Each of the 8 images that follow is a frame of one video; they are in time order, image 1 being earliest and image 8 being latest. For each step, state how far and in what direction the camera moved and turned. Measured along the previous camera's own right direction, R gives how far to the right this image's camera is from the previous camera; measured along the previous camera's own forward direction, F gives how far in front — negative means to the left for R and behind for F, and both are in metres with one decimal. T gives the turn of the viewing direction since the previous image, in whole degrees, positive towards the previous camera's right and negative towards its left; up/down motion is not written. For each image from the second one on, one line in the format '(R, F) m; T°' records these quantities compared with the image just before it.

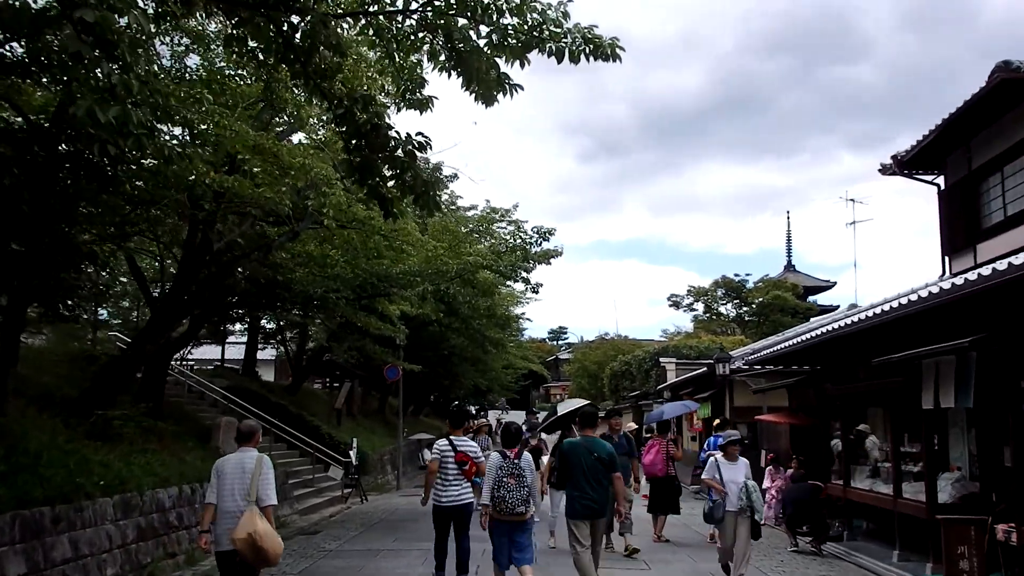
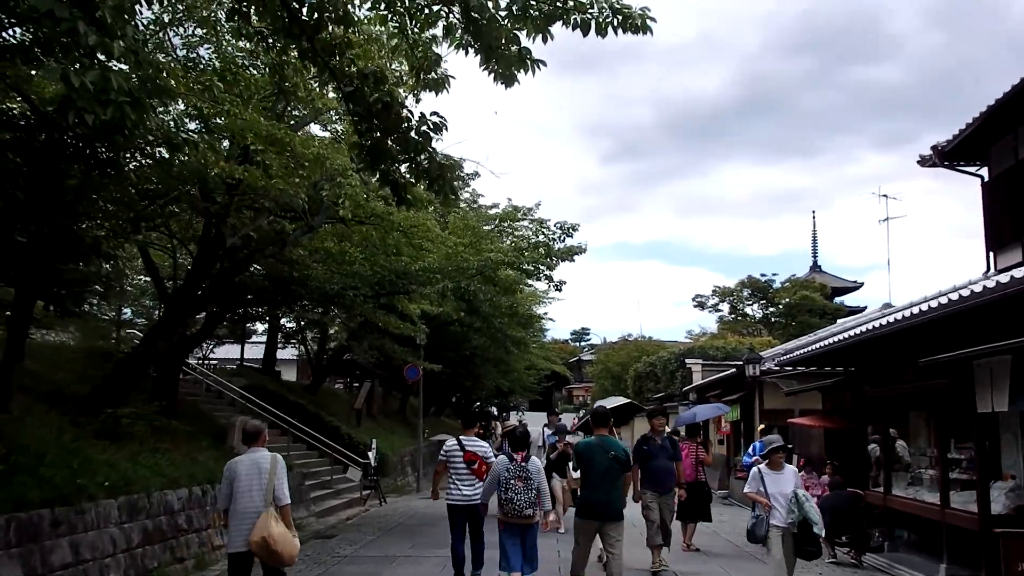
(0.0, +0.4) m; -1°
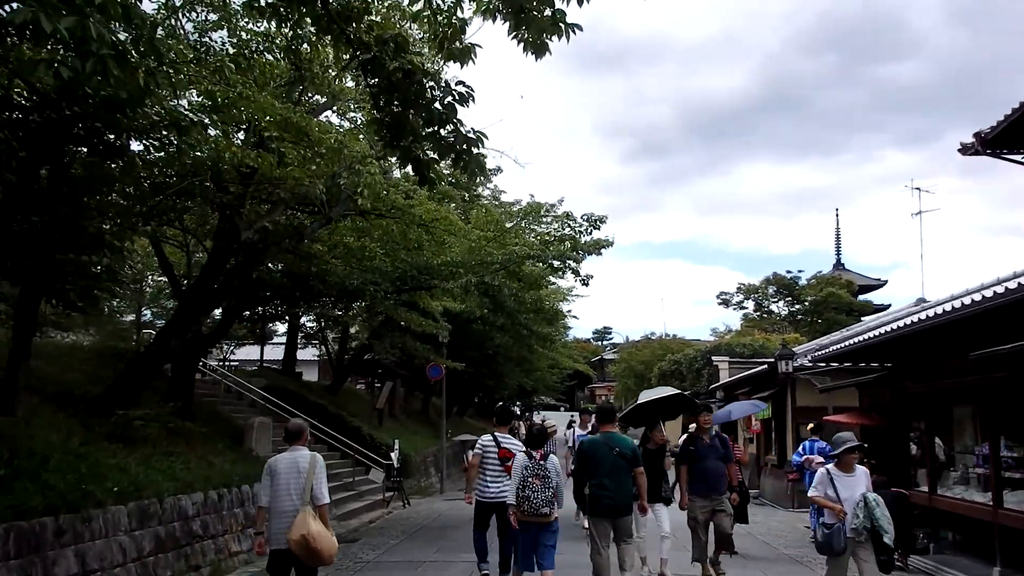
(-0.1, +0.5) m; -1°
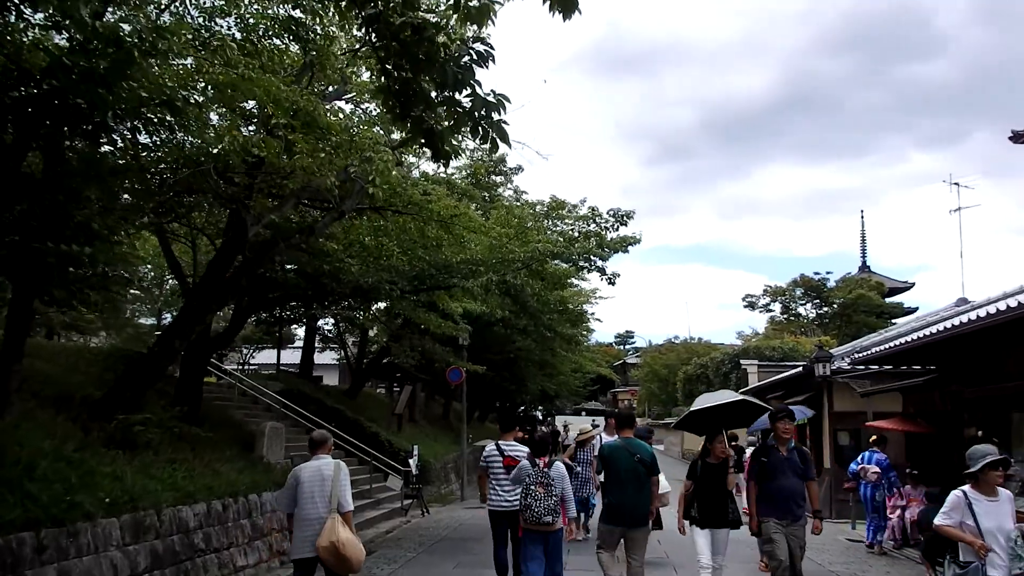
(0.0, +0.7) m; -1°
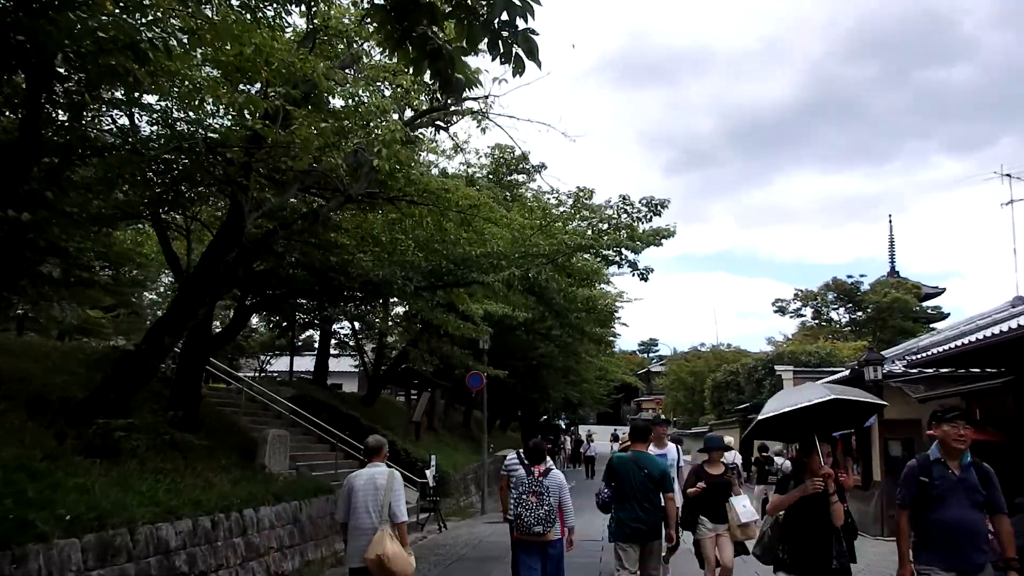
(0.0, +1.1) m; -1°
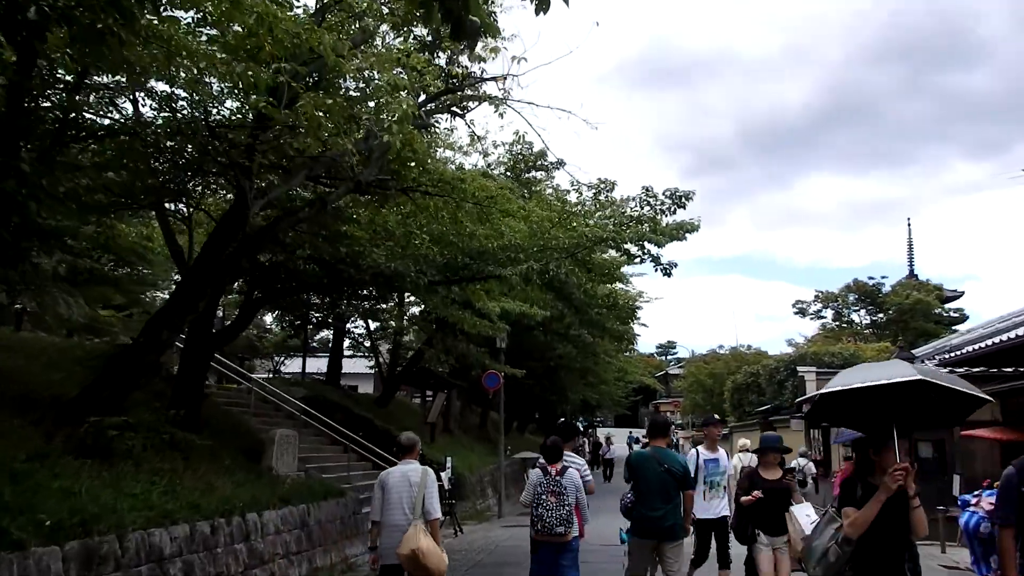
(0.0, +0.5) m; -1°
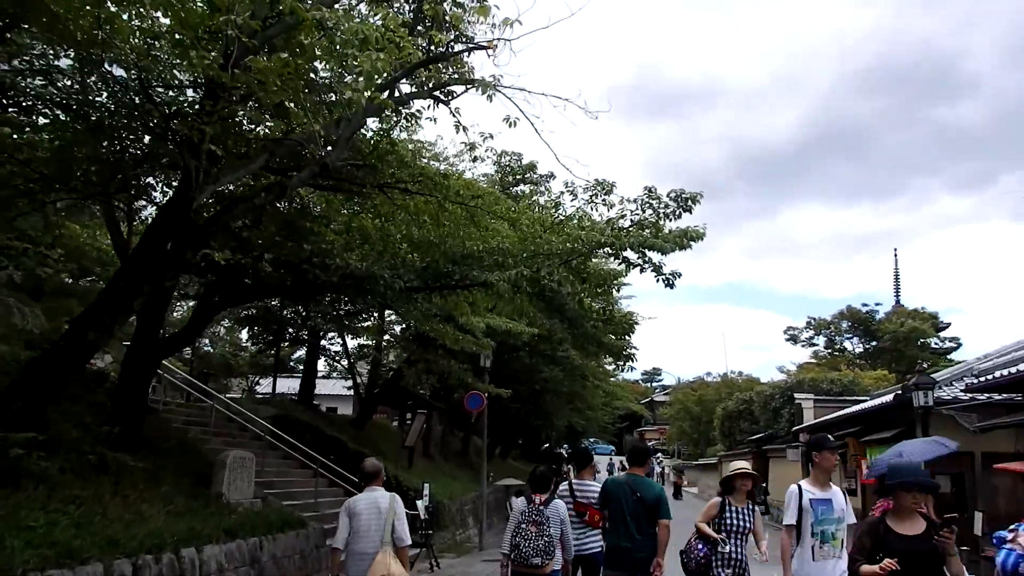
(0.0, +1.2) m; +1°
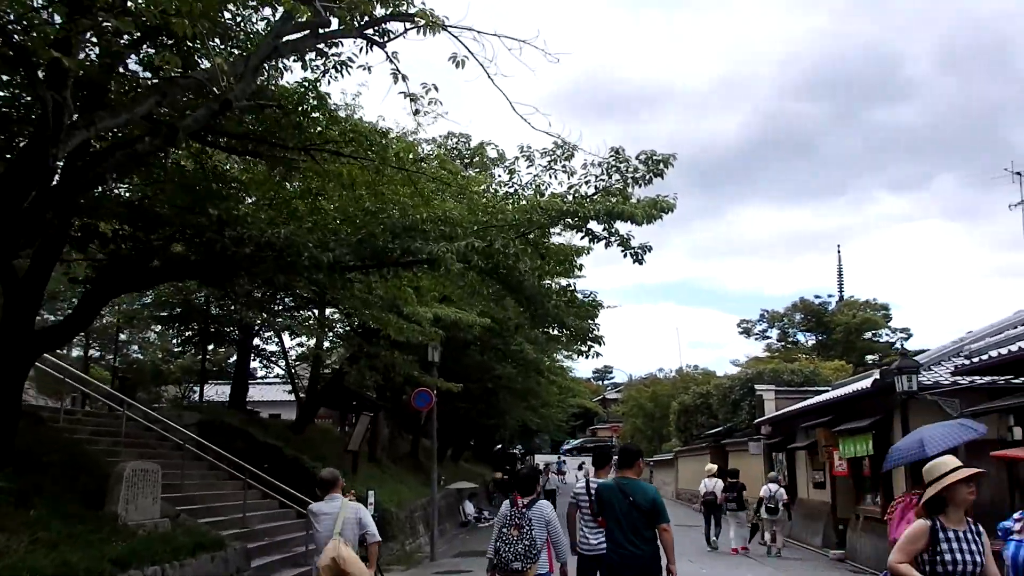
(0.0, +1.4) m; +3°
